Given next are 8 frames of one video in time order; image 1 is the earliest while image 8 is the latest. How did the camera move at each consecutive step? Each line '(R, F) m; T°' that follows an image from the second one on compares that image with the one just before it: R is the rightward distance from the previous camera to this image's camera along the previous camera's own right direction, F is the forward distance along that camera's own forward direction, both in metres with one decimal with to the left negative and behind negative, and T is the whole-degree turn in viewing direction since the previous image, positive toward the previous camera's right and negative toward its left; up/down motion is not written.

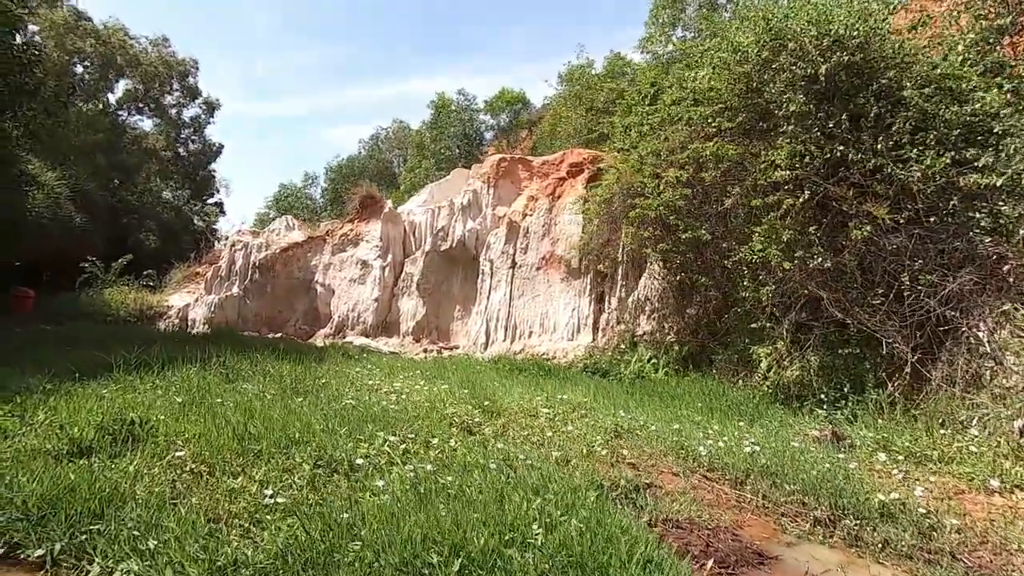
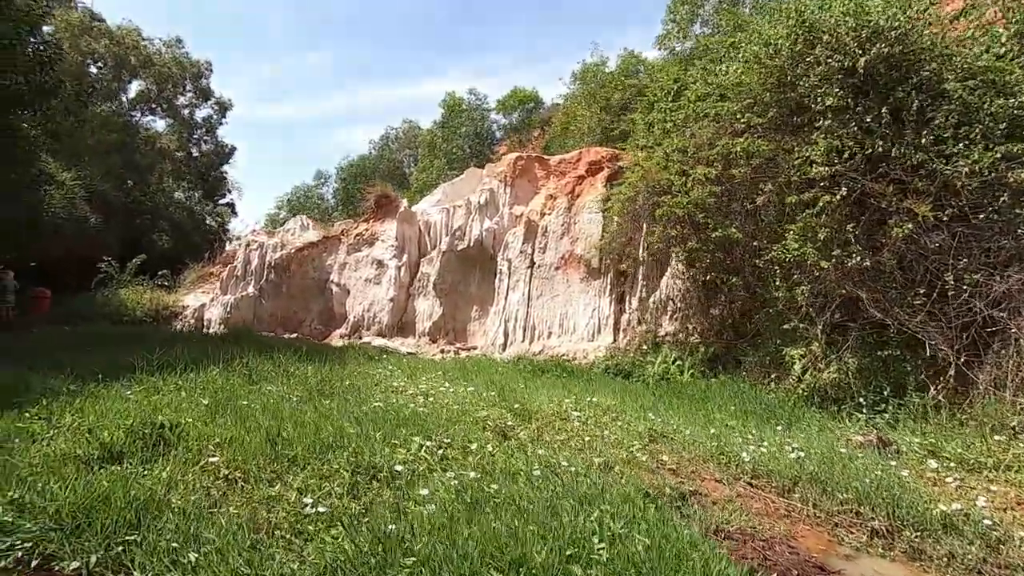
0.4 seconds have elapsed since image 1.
(-0.2, +0.2) m; -1°
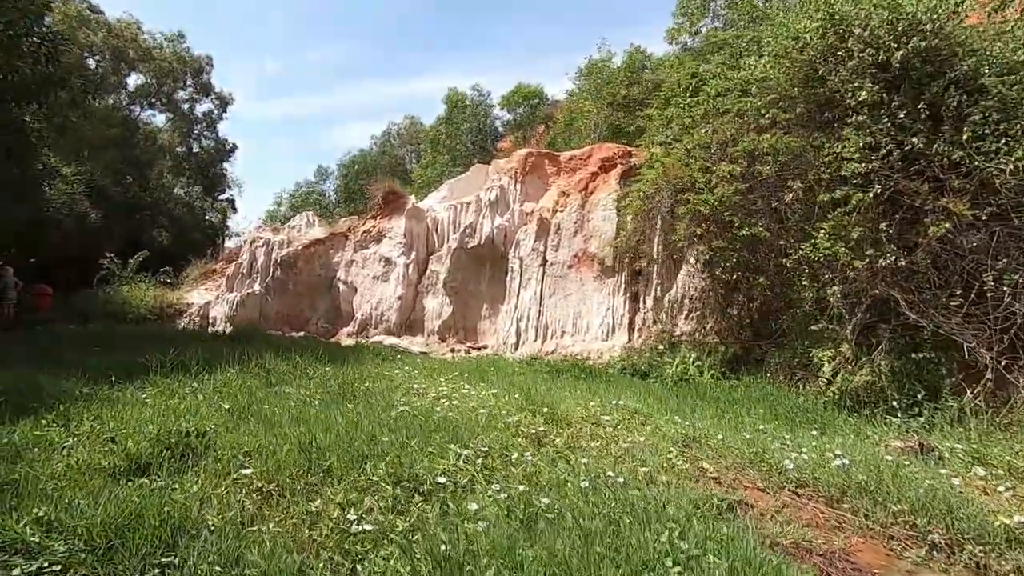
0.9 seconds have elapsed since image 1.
(-0.3, +0.2) m; 0°
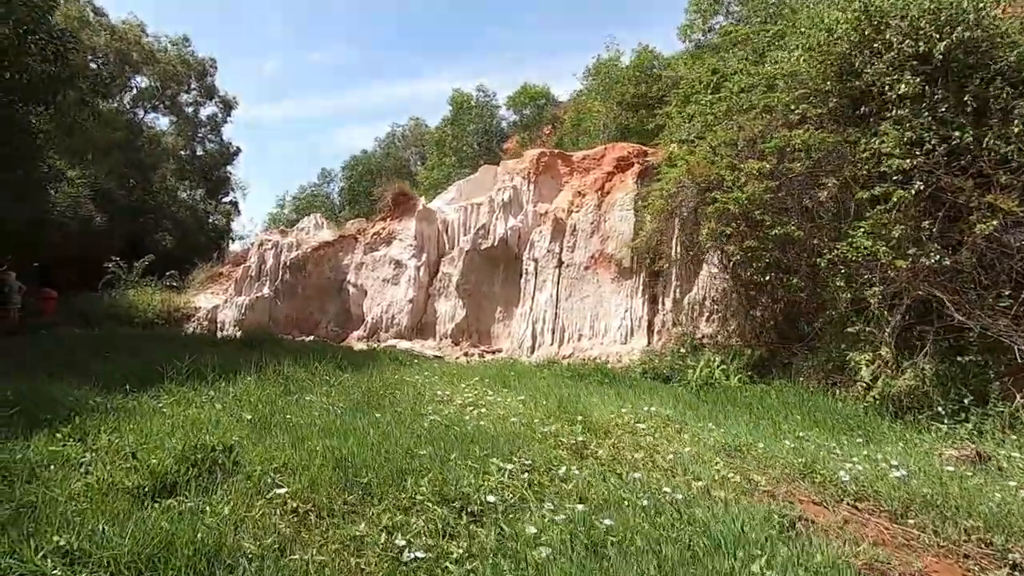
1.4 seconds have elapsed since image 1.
(-0.3, +0.3) m; 0°
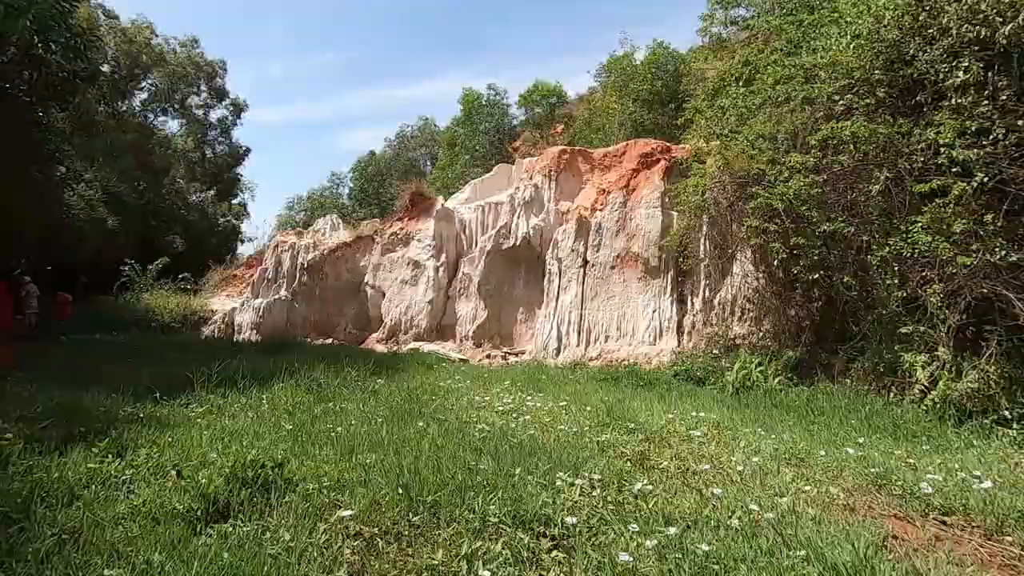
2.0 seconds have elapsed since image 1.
(-0.3, +0.3) m; 0°
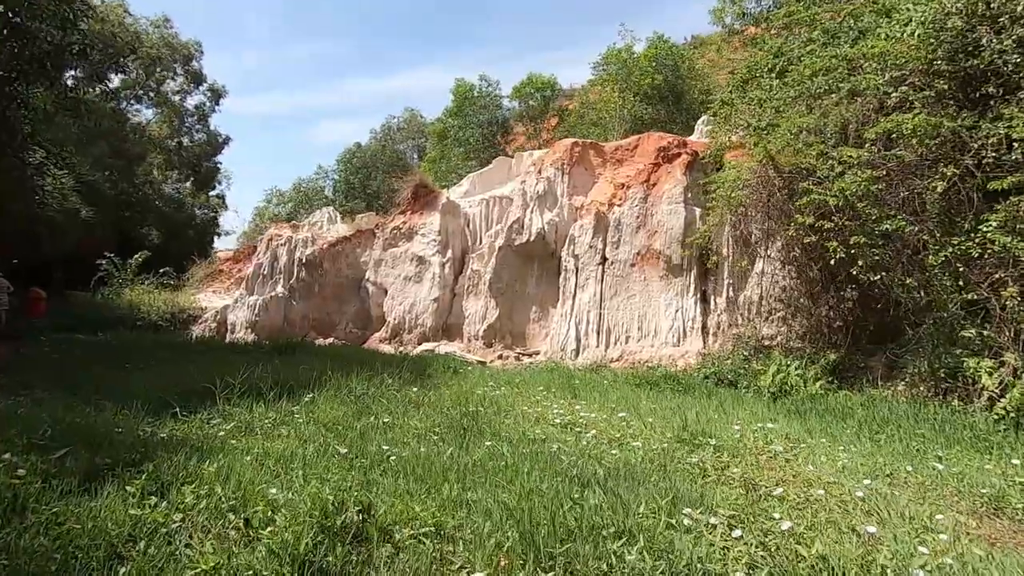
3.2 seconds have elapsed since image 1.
(-0.7, +0.6) m; +2°
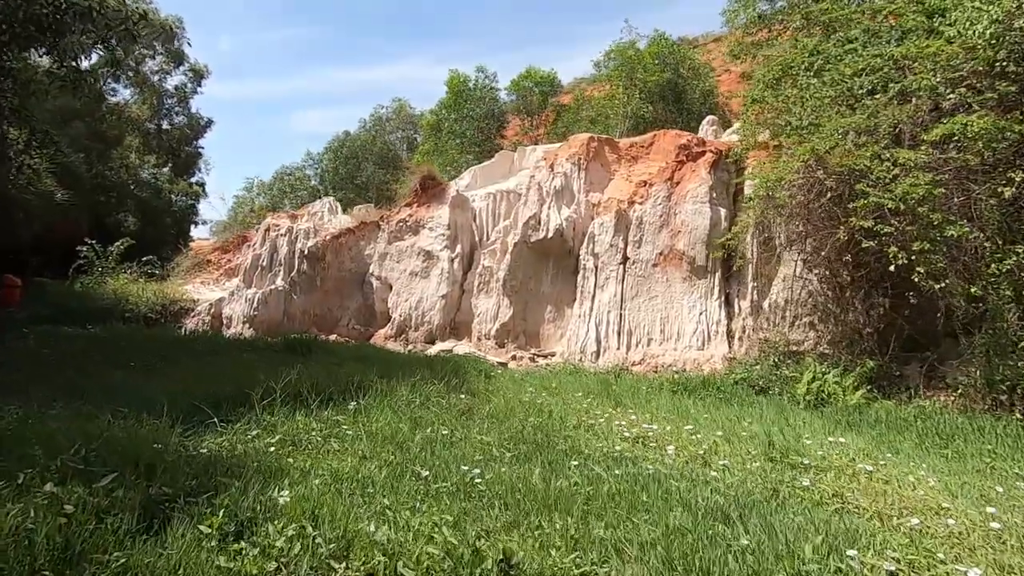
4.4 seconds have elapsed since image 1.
(-0.7, +0.5) m; +2°
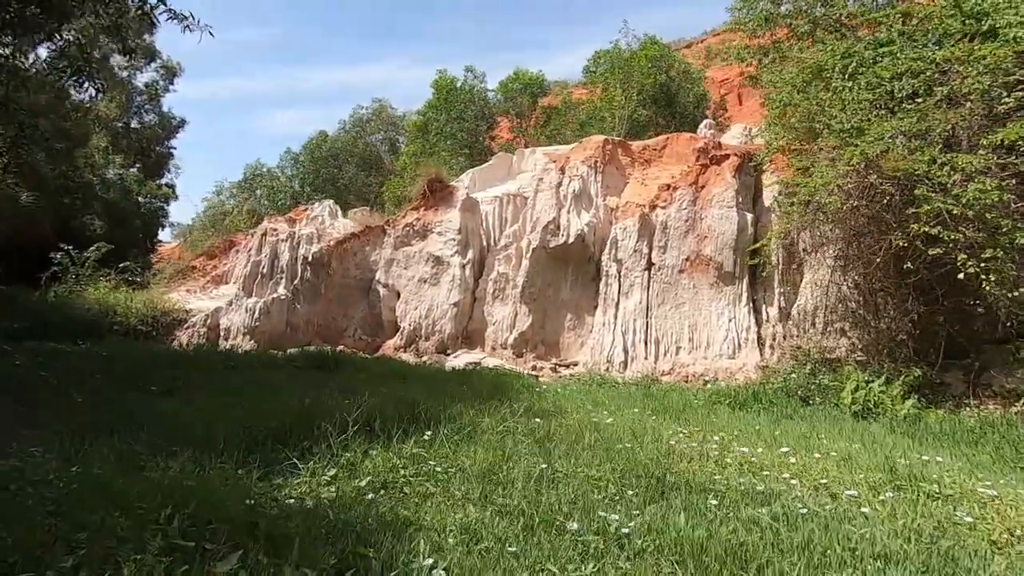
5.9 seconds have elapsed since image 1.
(-0.9, +0.5) m; +3°
